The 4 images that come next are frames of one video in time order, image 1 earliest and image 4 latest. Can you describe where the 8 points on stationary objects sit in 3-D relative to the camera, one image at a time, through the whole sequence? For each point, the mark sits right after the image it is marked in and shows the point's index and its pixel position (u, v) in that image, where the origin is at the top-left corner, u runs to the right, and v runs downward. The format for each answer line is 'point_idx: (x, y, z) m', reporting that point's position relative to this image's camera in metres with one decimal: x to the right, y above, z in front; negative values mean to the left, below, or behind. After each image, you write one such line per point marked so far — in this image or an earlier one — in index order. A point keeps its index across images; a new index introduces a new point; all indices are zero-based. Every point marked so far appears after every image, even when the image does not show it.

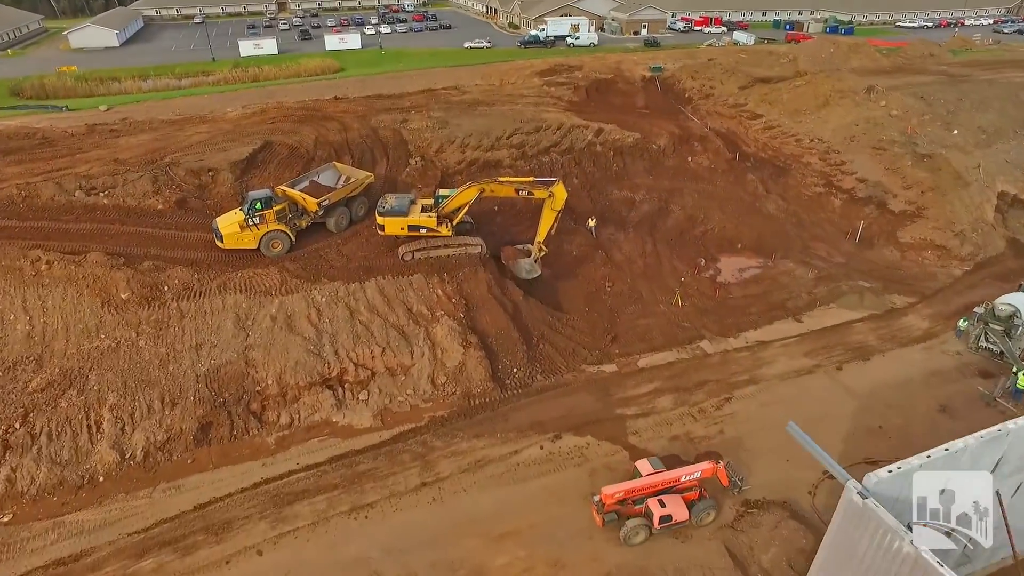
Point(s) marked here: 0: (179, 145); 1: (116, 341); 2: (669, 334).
0: (-10.6, +4.5, +18.9) m
1: (-8.2, -1.1, +12.3) m
2: (+4.1, -1.2, +15.7) m
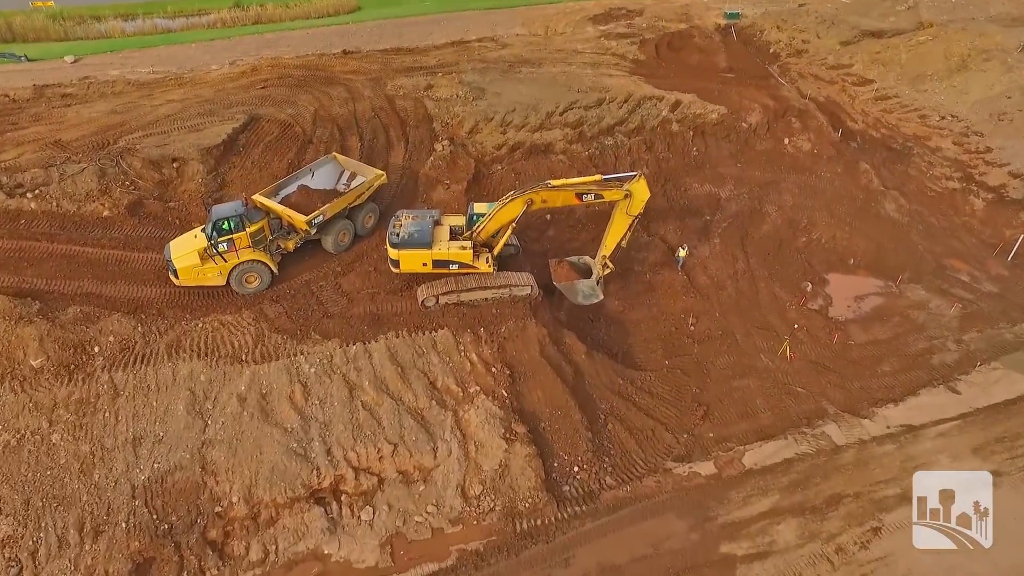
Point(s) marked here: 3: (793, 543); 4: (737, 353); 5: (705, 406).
0: (-9.2, +4.2, +14.8) m
1: (-7.2, -2.2, +8.8) m
2: (+5.2, -2.3, +11.6) m
3: (+4.4, -3.9, +9.3) m
4: (+4.8, -1.4, +12.8) m
5: (+3.7, -2.3, +11.5) m
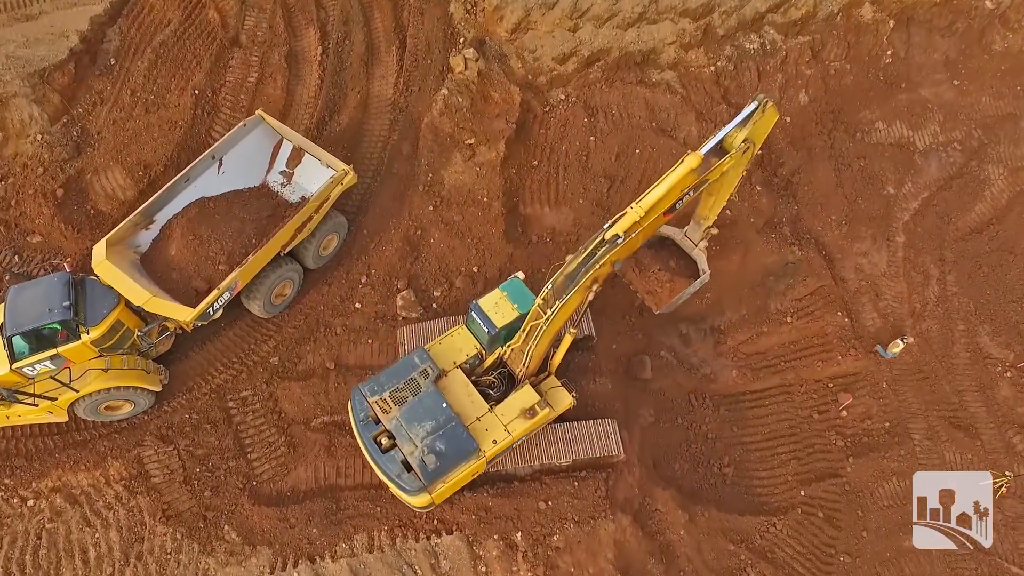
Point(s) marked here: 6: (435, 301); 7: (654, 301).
0: (-8.1, +4.3, +8.4) m
1: (-6.8, -4.0, +5.1) m
2: (+5.8, -3.8, +7.5) m
3: (+4.7, -6.2, +5.9) m
4: (+5.5, -2.6, +8.2) m
5: (+4.3, -3.8, +7.4) m
6: (-0.9, -0.2, +7.2) m
7: (+1.9, -0.3, +7.8) m
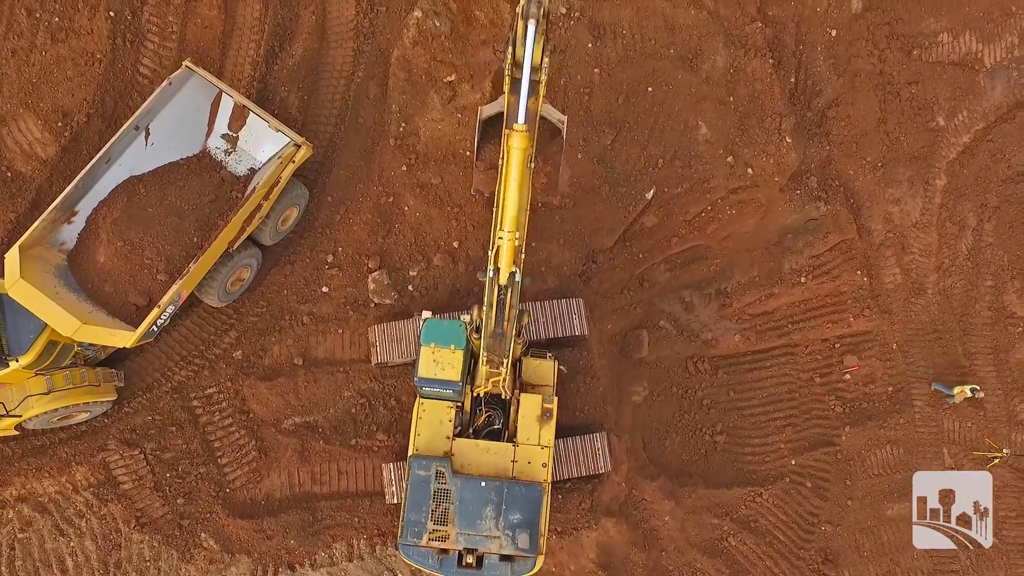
0: (-8.2, +4.7, +6.5) m
1: (-7.0, -4.1, +5.5) m
2: (+5.6, -3.5, +7.7) m
3: (+4.5, -6.2, +6.8) m
4: (+5.3, -2.1, +8.0) m
5: (+4.1, -3.5, +7.6) m
6: (-1.1, 0.0, +6.5) m
7: (+1.8, +0.1, +7.1) m
